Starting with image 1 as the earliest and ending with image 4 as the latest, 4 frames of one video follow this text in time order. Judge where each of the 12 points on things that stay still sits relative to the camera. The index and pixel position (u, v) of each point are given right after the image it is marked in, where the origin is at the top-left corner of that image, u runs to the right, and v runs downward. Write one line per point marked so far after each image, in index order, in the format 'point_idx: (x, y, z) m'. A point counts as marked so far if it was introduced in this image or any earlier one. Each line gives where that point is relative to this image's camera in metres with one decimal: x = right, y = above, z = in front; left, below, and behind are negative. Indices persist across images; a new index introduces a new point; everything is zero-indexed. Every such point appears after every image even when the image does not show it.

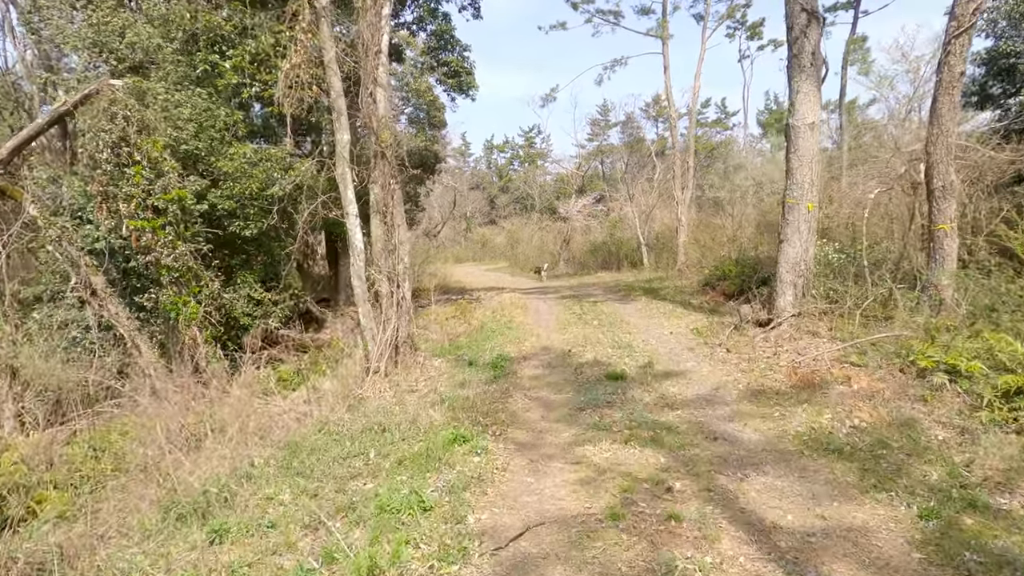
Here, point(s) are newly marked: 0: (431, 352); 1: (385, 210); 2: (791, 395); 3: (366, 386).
0: (-1.0, -0.8, +8.0) m
1: (-1.3, +0.8, +7.3) m
2: (+2.3, -0.9, +5.5) m
3: (-1.4, -0.9, +6.3) m
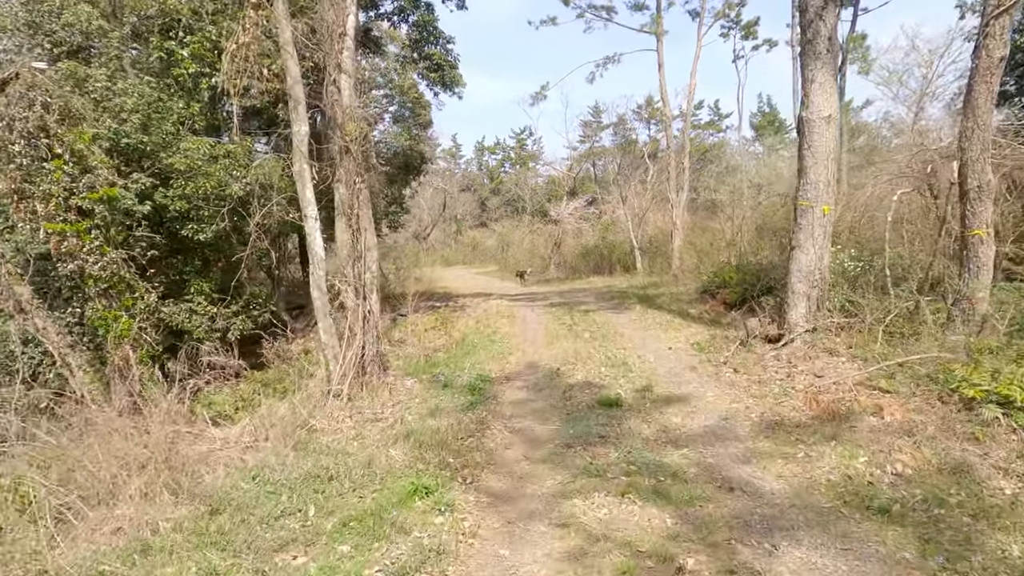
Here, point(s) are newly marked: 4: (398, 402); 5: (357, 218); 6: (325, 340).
0: (-1.1, -0.9, +7.2) m
1: (-1.5, +0.7, +6.5) m
2: (+2.1, -1.0, +4.7) m
3: (-1.5, -1.0, +5.5) m
4: (-1.0, -1.0, +6.2) m
5: (-1.5, +0.7, +6.6) m
6: (-1.8, -0.5, +6.4) m
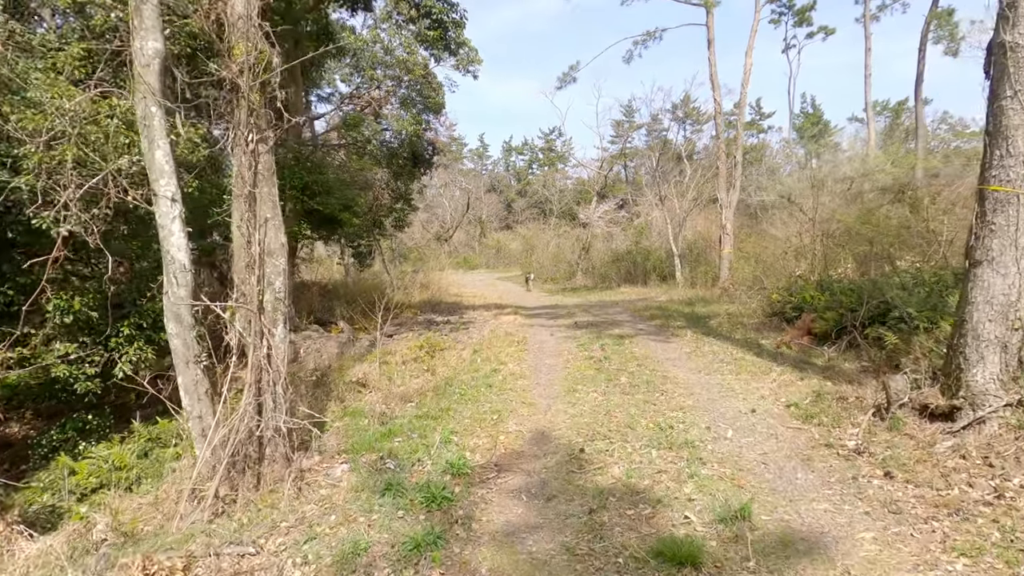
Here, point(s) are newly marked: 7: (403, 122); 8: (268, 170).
0: (-1.2, -1.1, +4.6) m
1: (-1.5, +0.5, +3.9) m
2: (+2.0, -1.2, +2.0) m
3: (-1.6, -1.2, +2.9) m
4: (-1.1, -1.2, +3.6) m
5: (-1.5, +0.5, +4.1) m
6: (-1.8, -0.6, +3.8) m
7: (-2.3, +3.4, +13.9) m
8: (-1.5, +0.7, +4.1) m
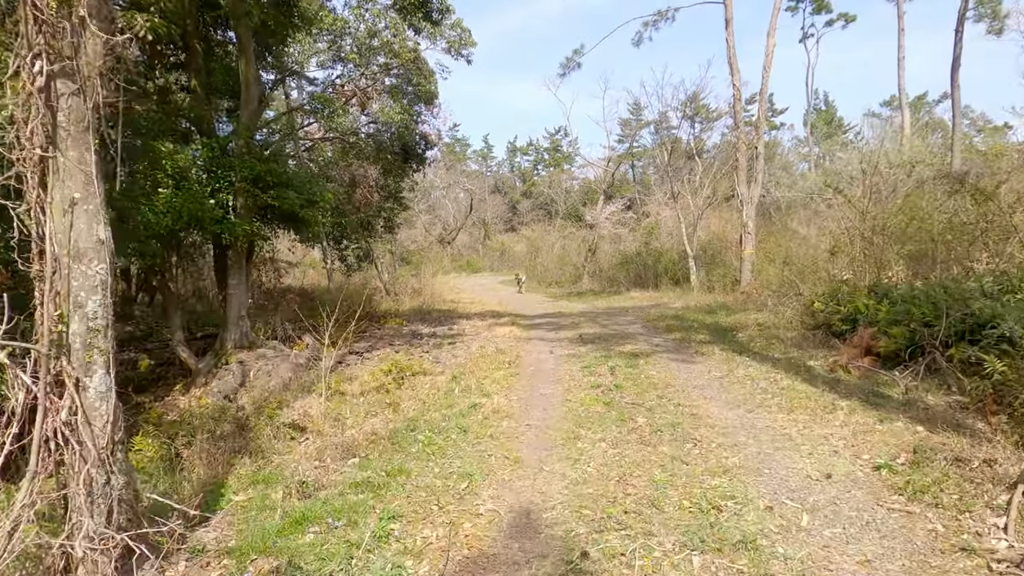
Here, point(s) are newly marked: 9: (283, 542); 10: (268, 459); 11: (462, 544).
0: (-1.3, -1.1, +3.1) m
1: (-1.7, +0.5, +2.4) m
2: (+1.8, -1.3, +0.5) m
3: (-1.8, -1.3, +1.4) m
4: (-1.3, -1.3, +2.1) m
5: (-1.6, +0.4, +2.6) m
6: (-2.0, -0.7, +2.3) m
7: (-2.4, +3.3, +12.4) m
8: (-1.6, +0.6, +2.6) m
9: (-1.0, -1.1, +3.1) m
10: (-1.5, -1.0, +4.3) m
11: (-0.2, -1.1, +3.0) m
